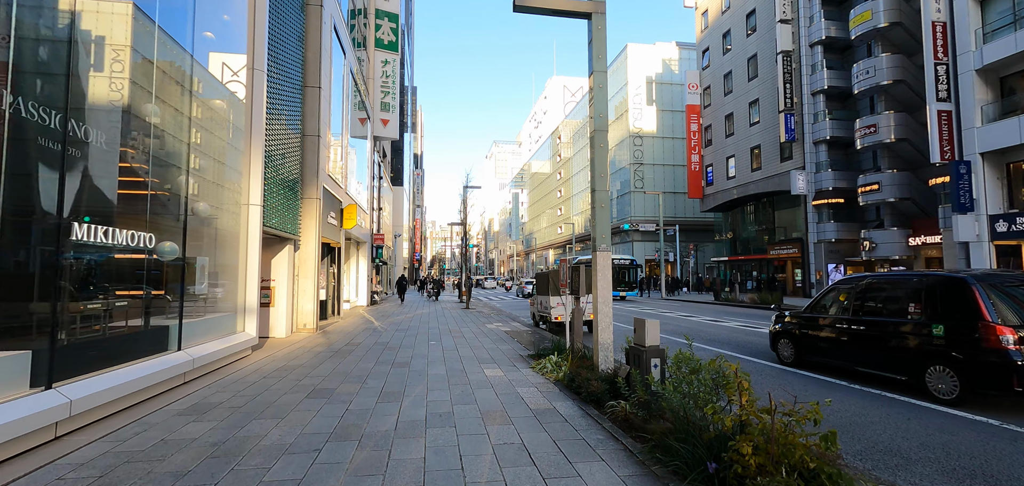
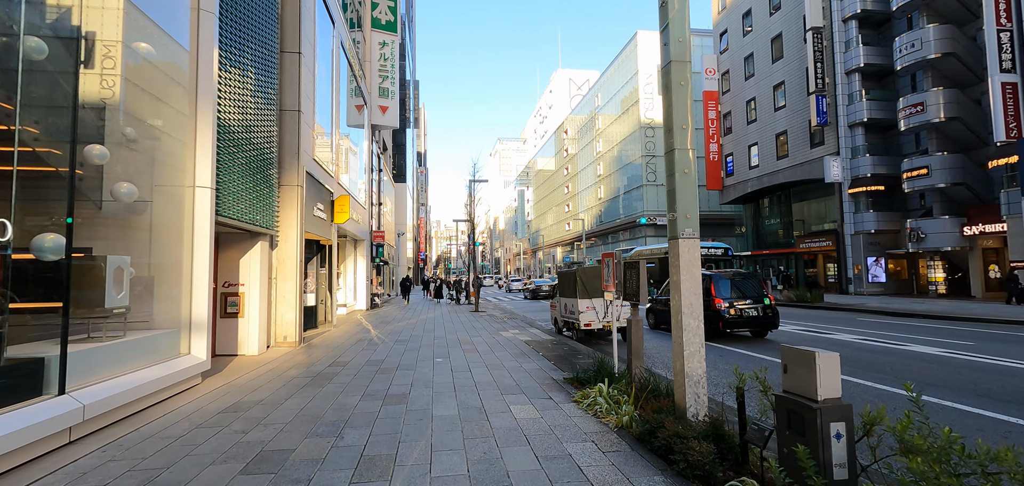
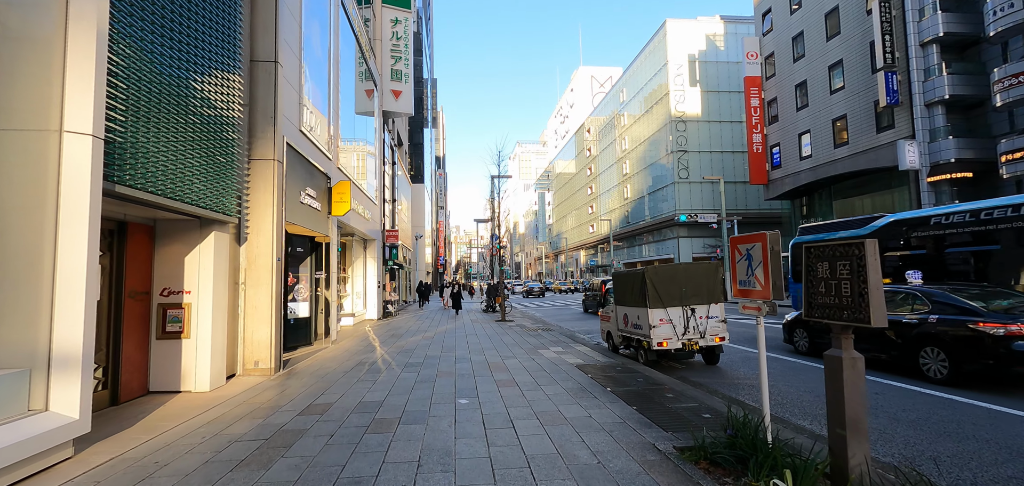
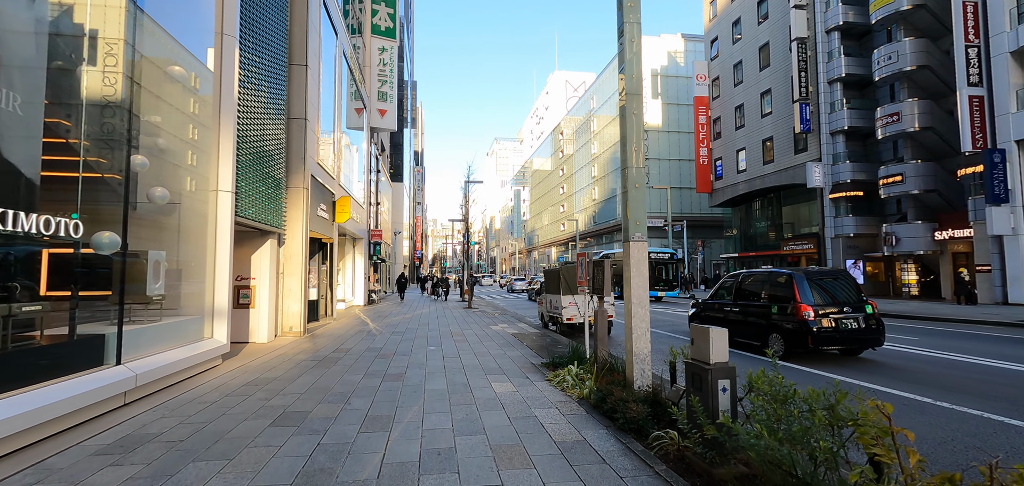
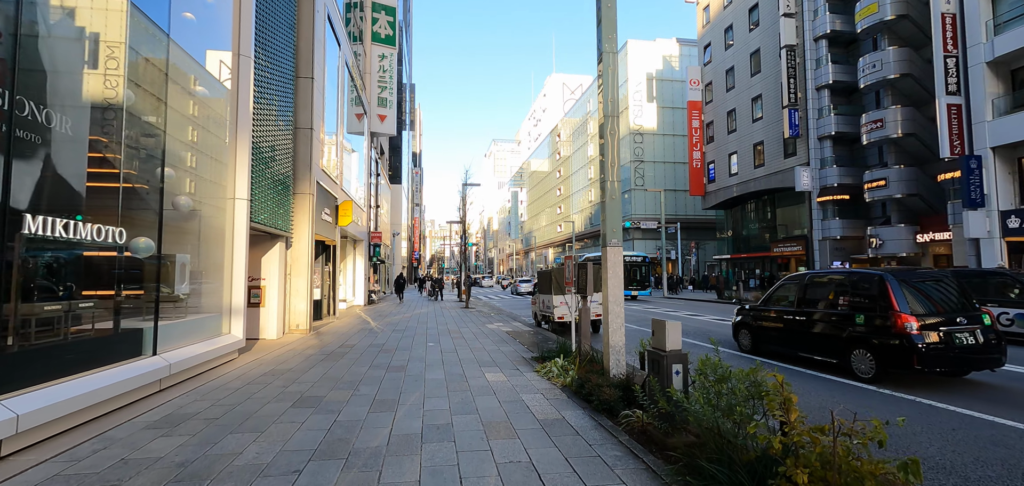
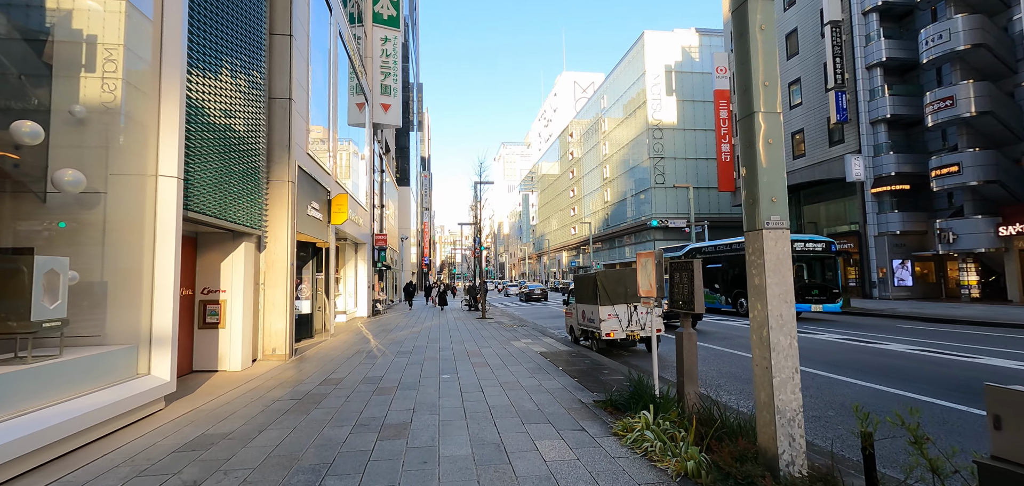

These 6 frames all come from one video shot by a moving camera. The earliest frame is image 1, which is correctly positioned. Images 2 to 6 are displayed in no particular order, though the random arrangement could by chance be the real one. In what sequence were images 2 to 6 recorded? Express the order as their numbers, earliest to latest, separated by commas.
5, 4, 2, 6, 3
